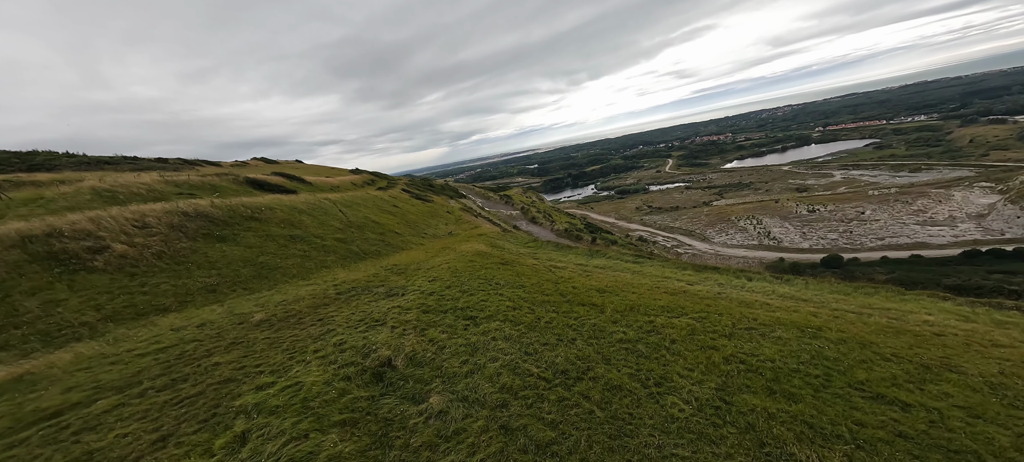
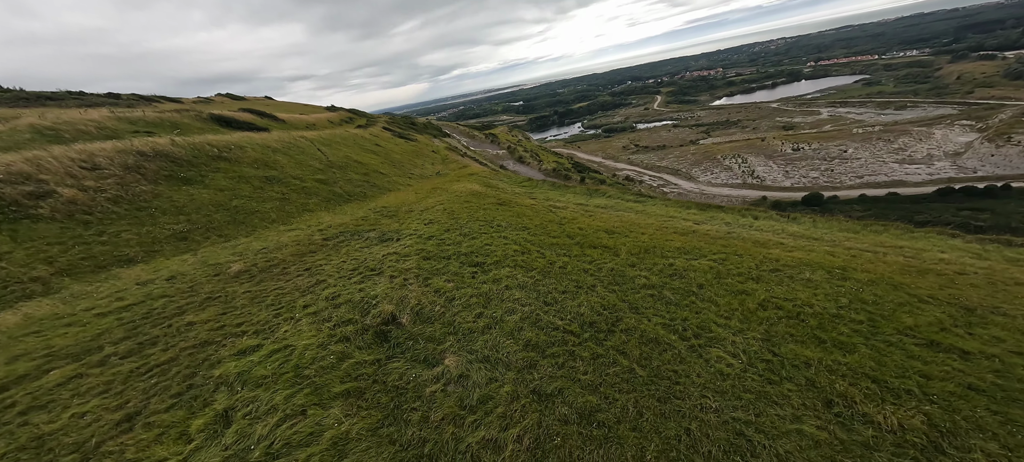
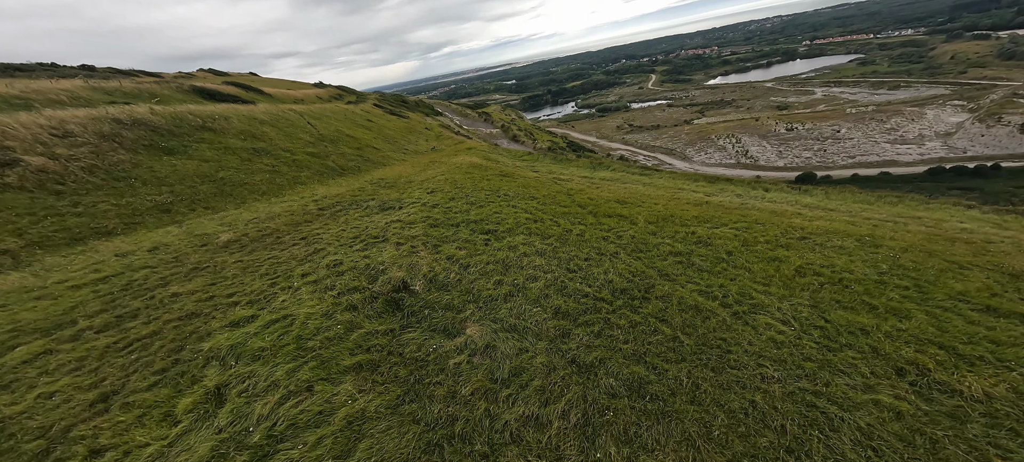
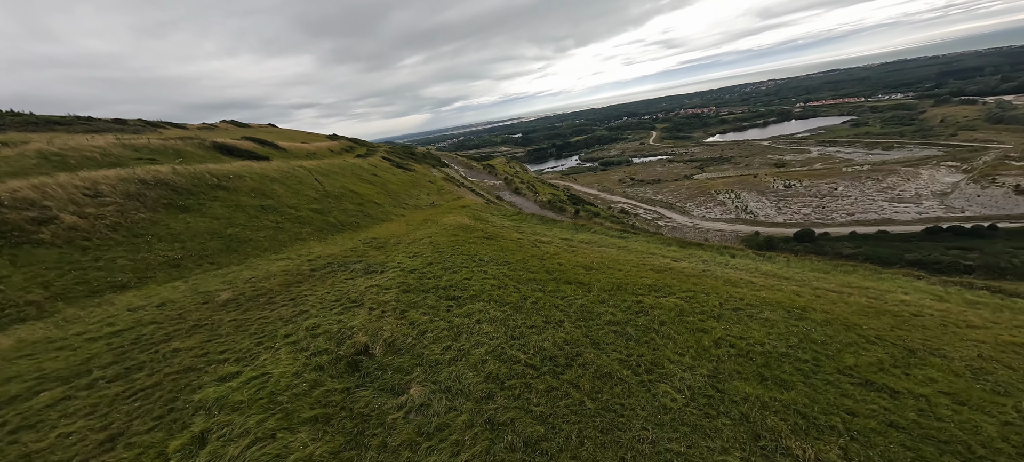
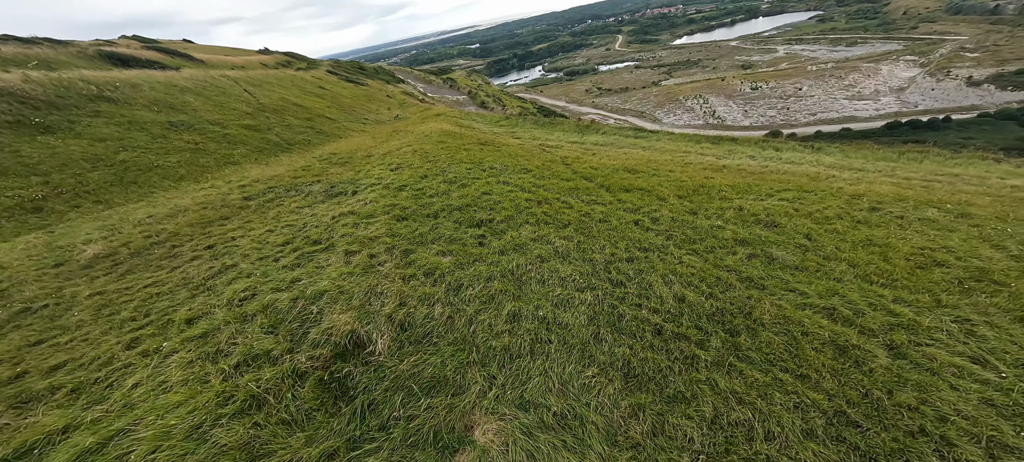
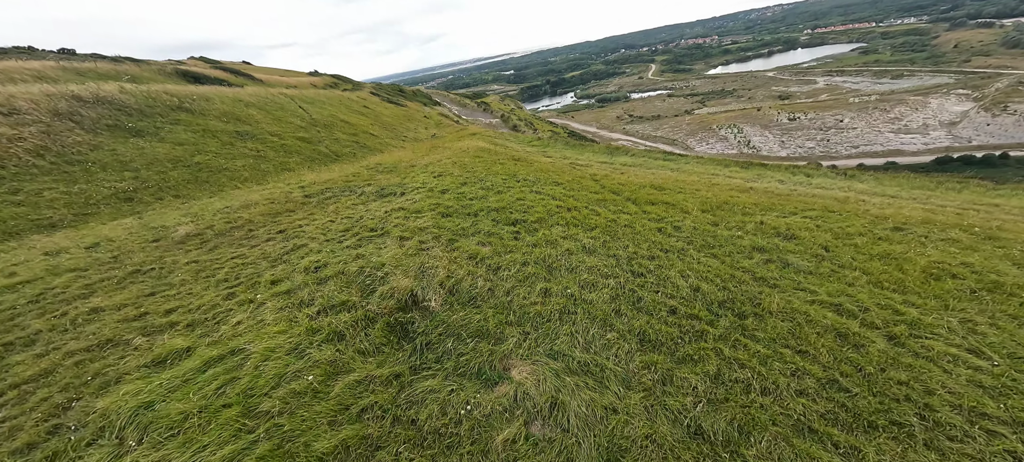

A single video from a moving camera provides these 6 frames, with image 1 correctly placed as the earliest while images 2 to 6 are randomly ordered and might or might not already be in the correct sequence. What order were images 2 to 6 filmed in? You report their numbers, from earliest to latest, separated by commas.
4, 2, 3, 6, 5
